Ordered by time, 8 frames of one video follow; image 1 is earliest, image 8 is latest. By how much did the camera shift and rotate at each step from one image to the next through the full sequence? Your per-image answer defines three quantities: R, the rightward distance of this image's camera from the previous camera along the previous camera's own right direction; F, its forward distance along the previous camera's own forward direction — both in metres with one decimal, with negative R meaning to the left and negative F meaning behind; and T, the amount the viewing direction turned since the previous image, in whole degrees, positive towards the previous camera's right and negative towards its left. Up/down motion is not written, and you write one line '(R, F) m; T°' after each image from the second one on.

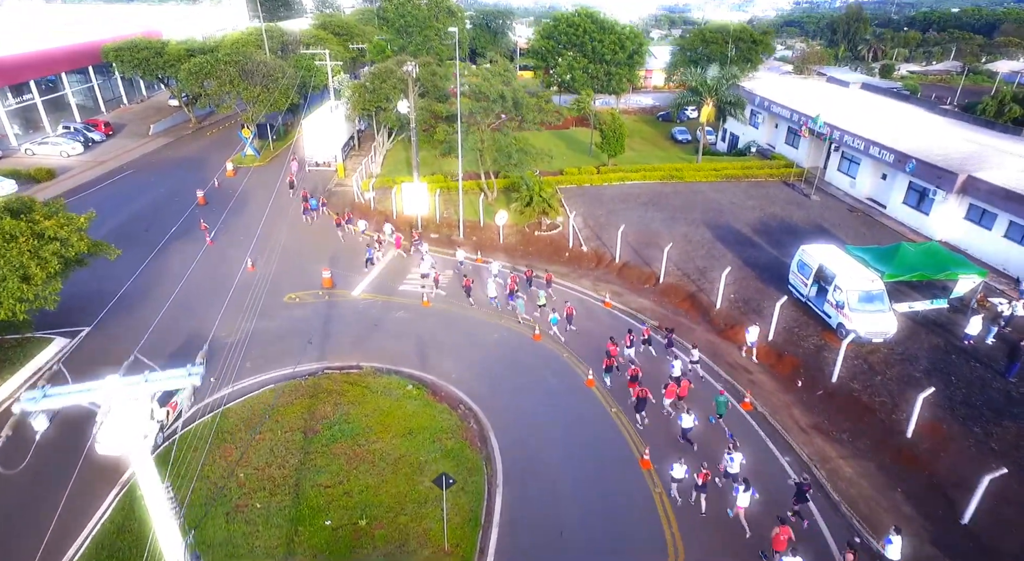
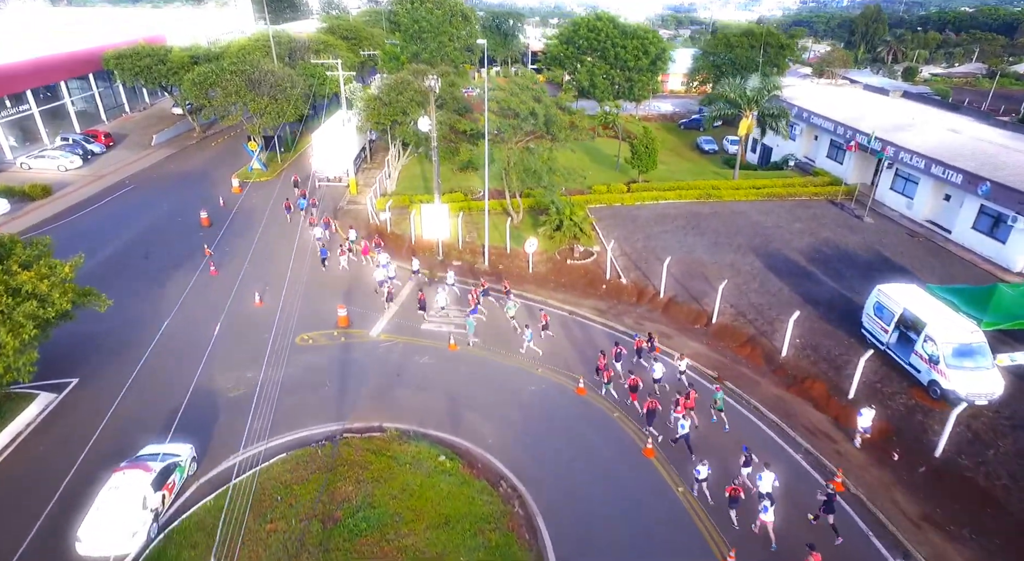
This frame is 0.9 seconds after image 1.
(-1.1, +2.5) m; 0°
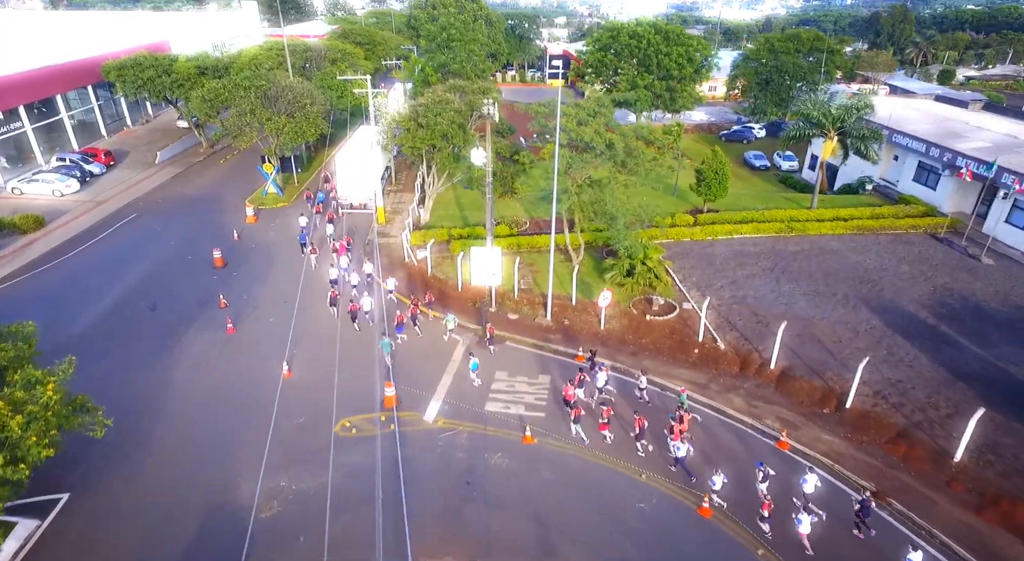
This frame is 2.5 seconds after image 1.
(-2.5, +4.2) m; 0°
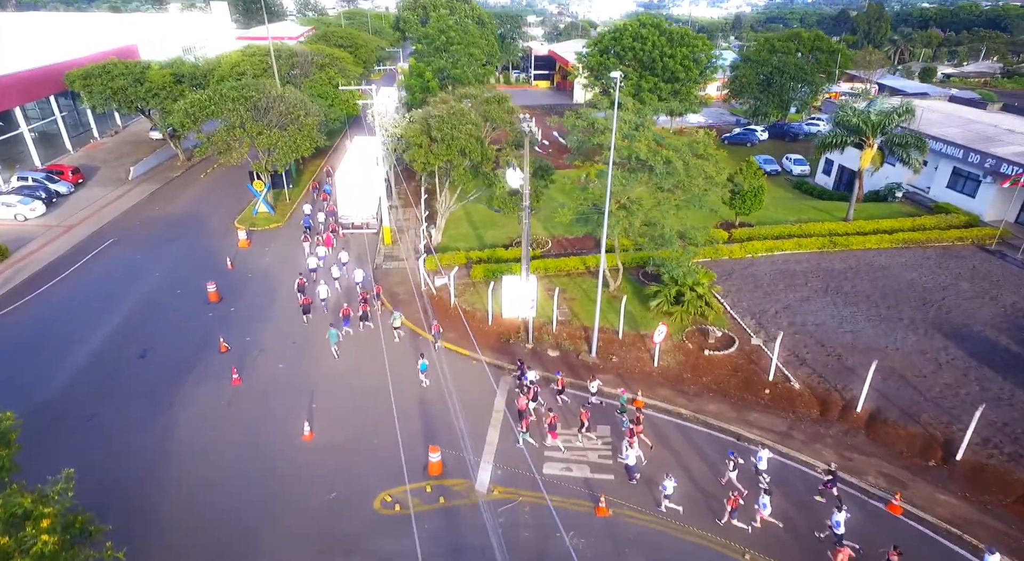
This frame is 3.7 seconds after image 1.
(-2.3, +2.6) m; +2°
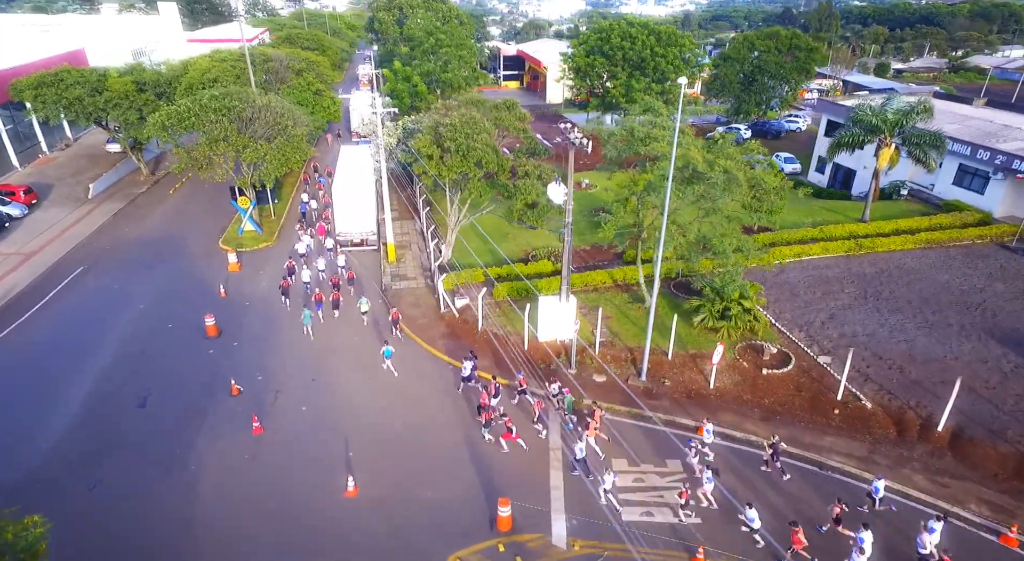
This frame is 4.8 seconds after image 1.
(-2.8, +1.8) m; +4°
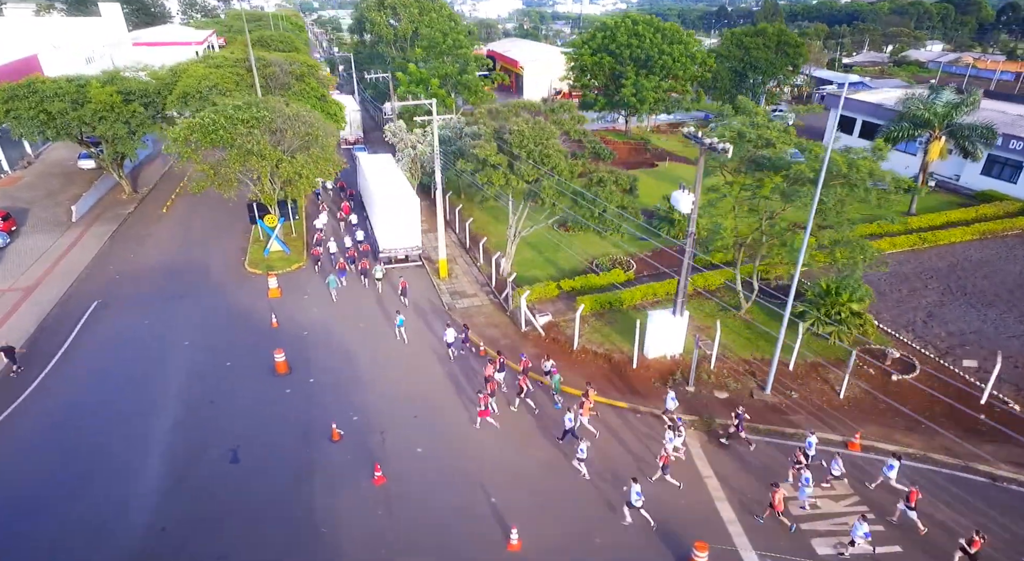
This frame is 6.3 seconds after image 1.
(-5.3, +1.9) m; +5°
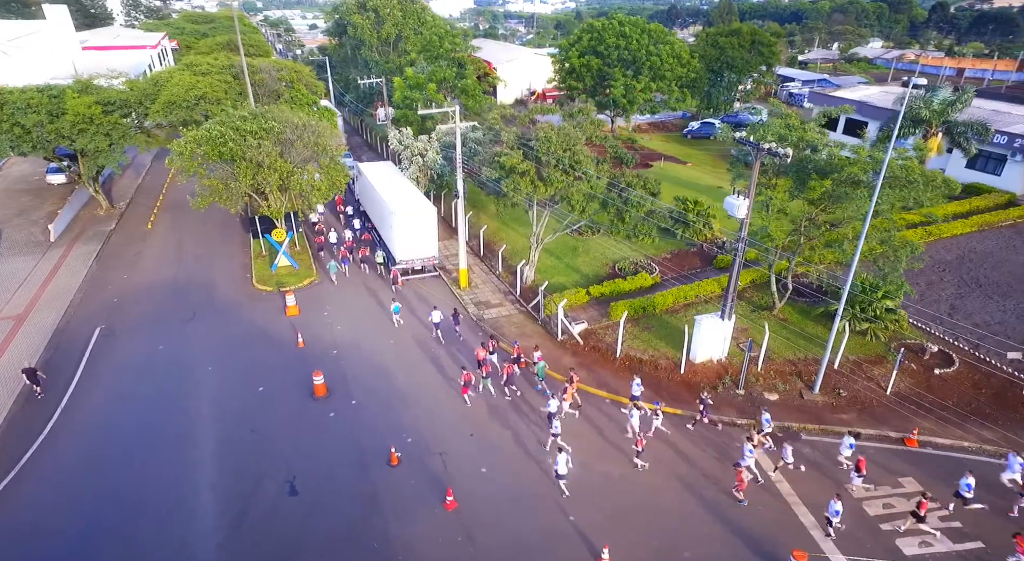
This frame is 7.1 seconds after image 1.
(-2.9, +0.5) m; +4°
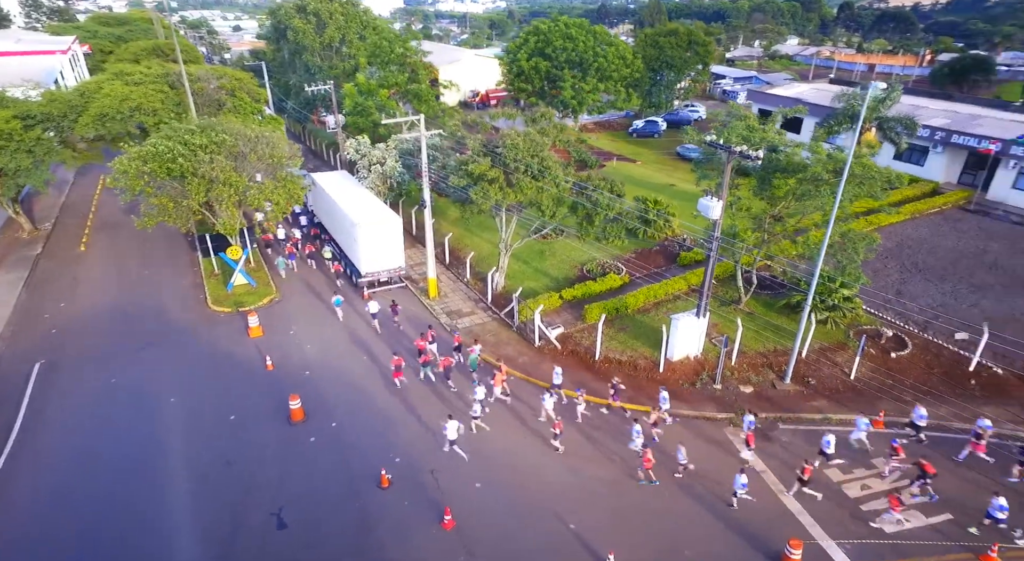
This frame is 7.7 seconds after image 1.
(-1.2, +0.1) m; +5°
